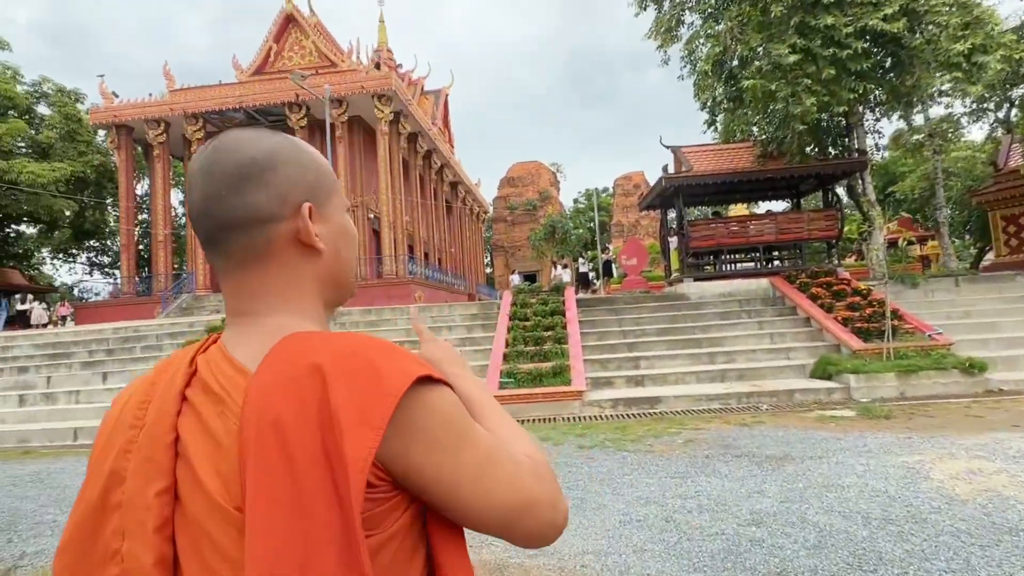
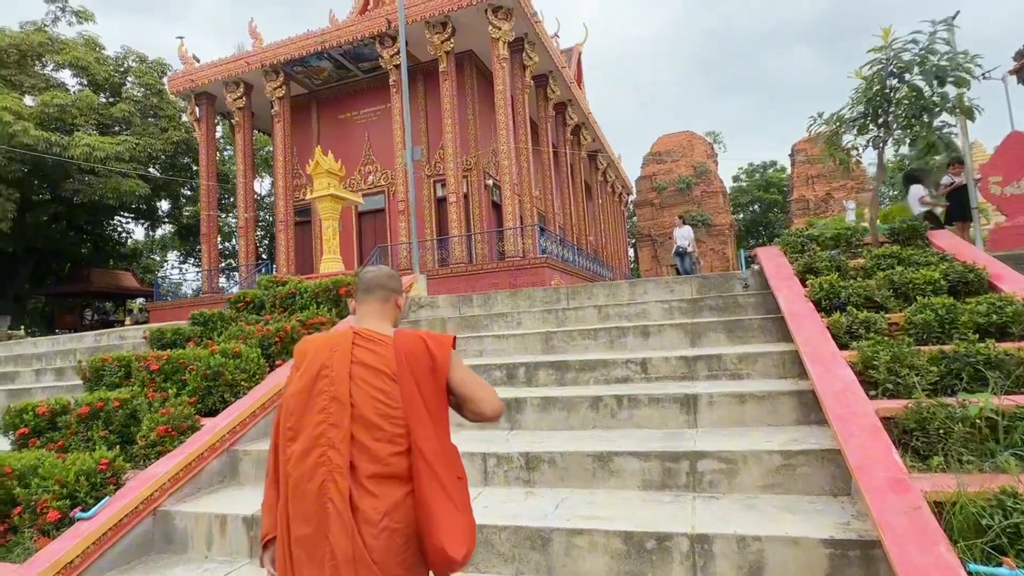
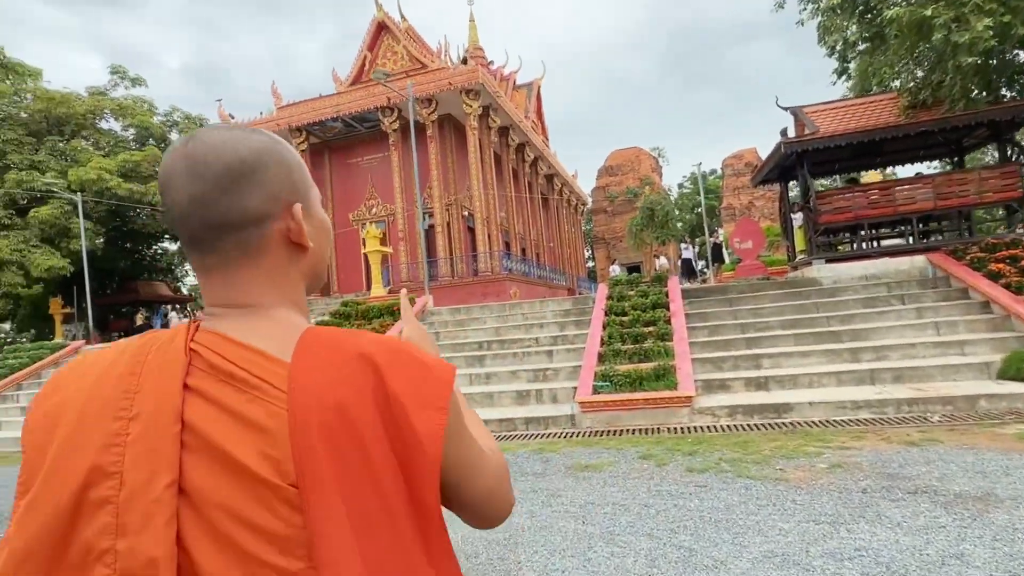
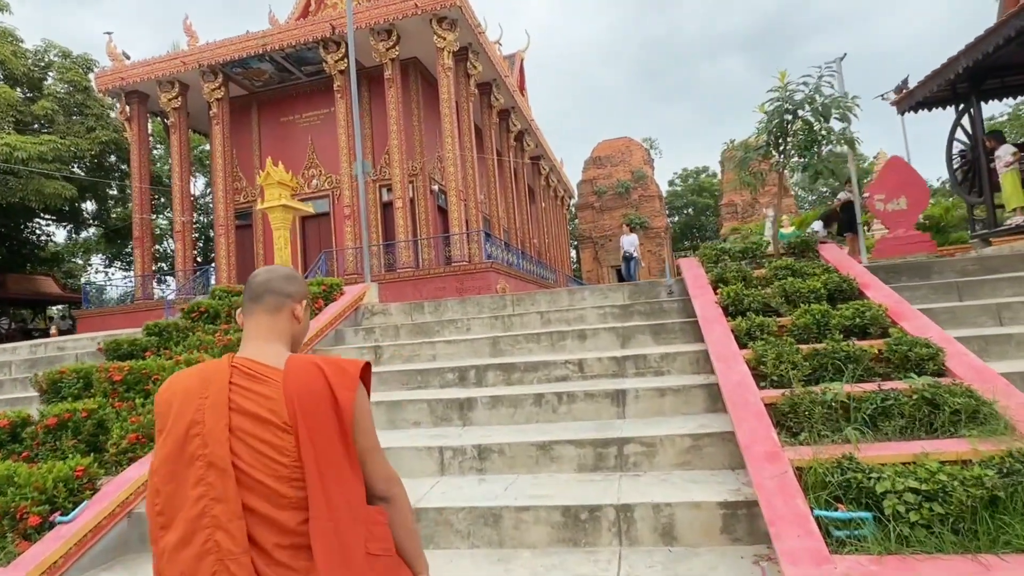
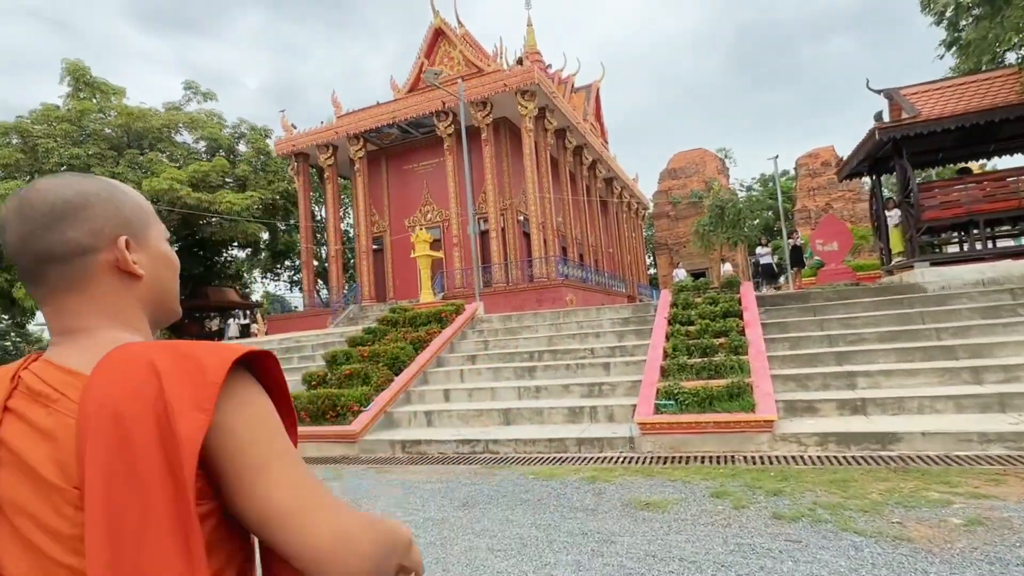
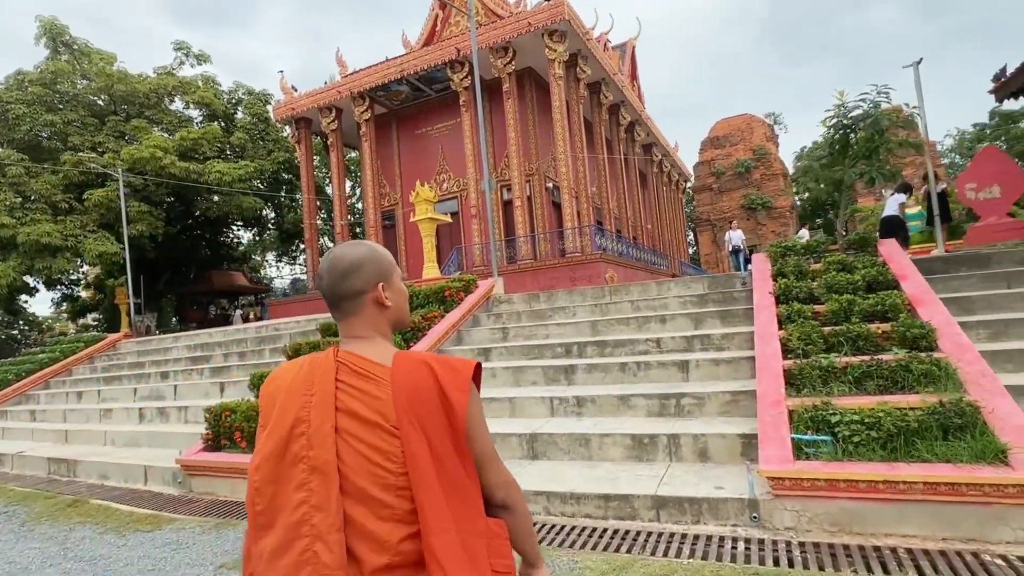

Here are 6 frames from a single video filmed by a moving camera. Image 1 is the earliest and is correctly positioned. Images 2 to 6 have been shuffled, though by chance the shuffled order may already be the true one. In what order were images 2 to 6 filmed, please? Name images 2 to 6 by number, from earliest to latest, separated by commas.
3, 5, 6, 4, 2
